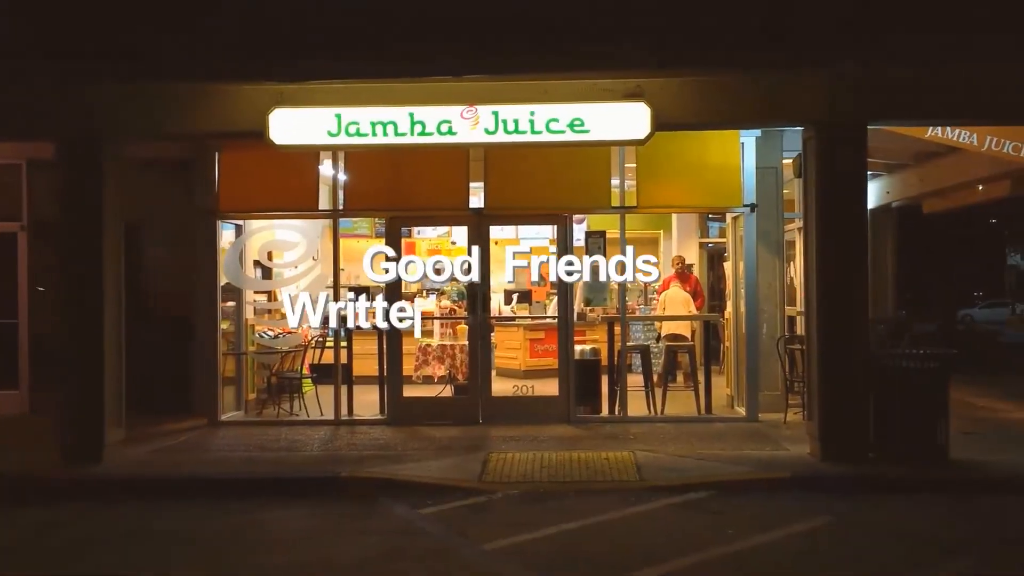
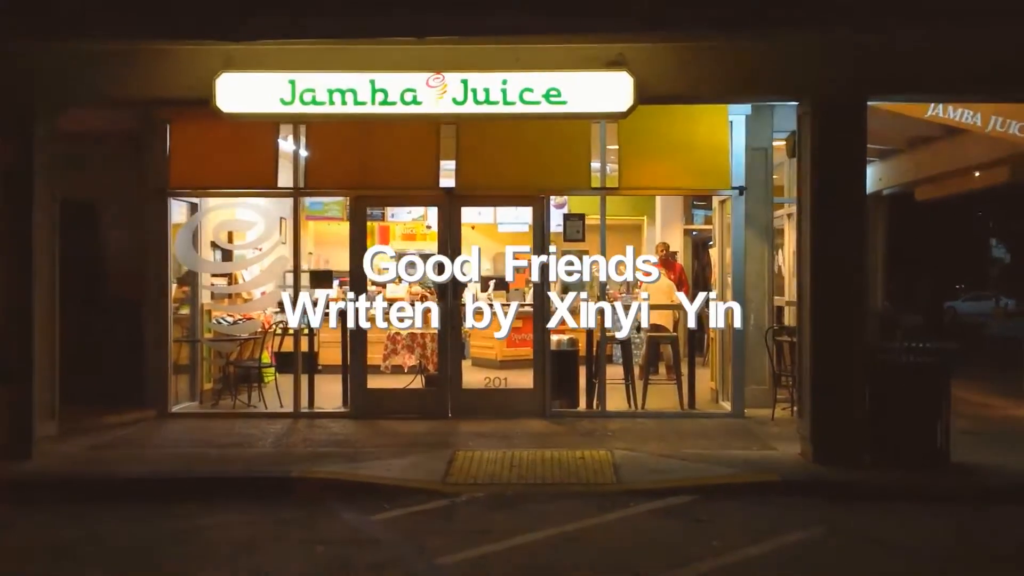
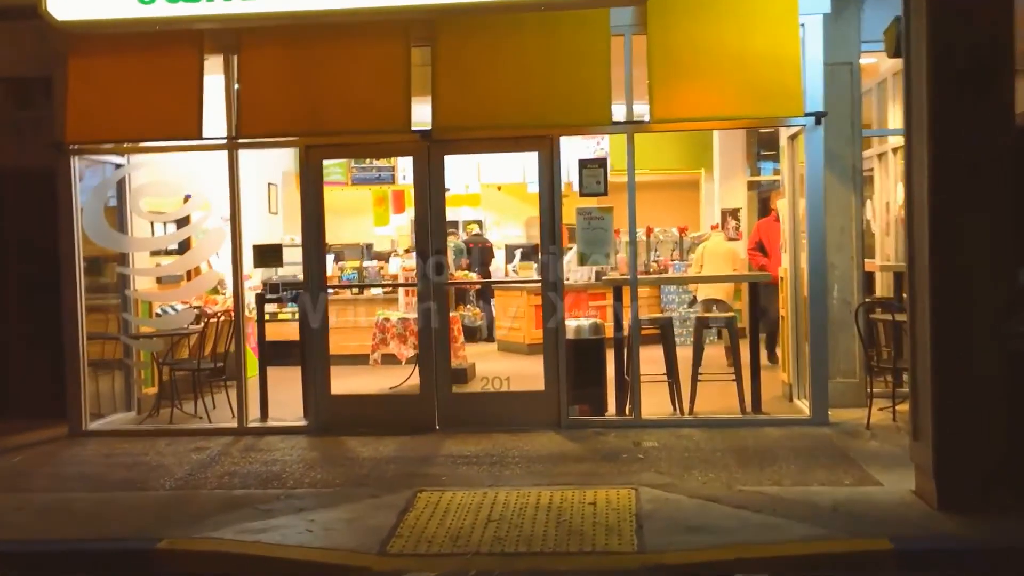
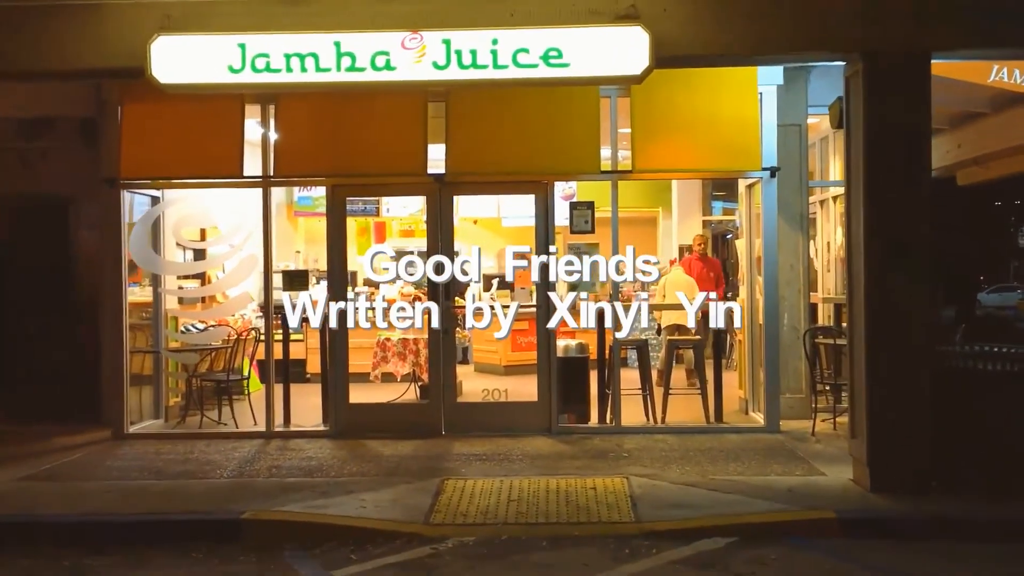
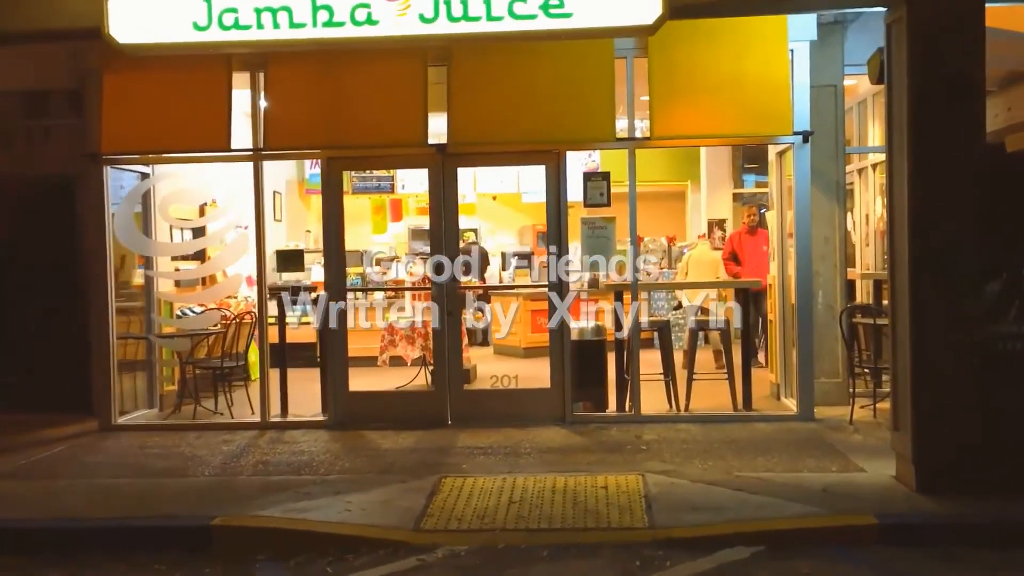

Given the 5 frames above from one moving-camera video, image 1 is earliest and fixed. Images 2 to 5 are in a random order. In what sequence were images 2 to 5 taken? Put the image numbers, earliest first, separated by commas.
2, 4, 5, 3
